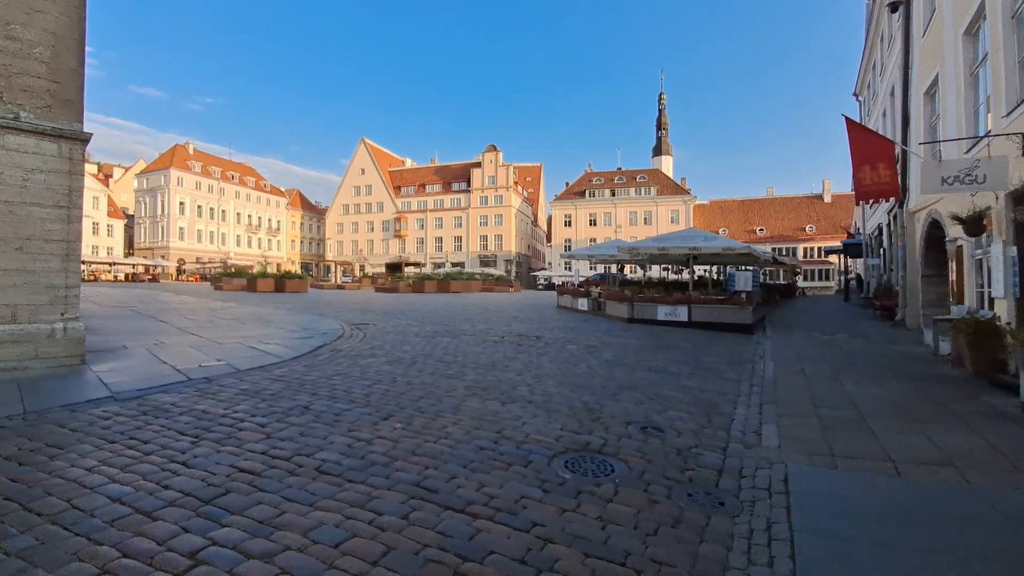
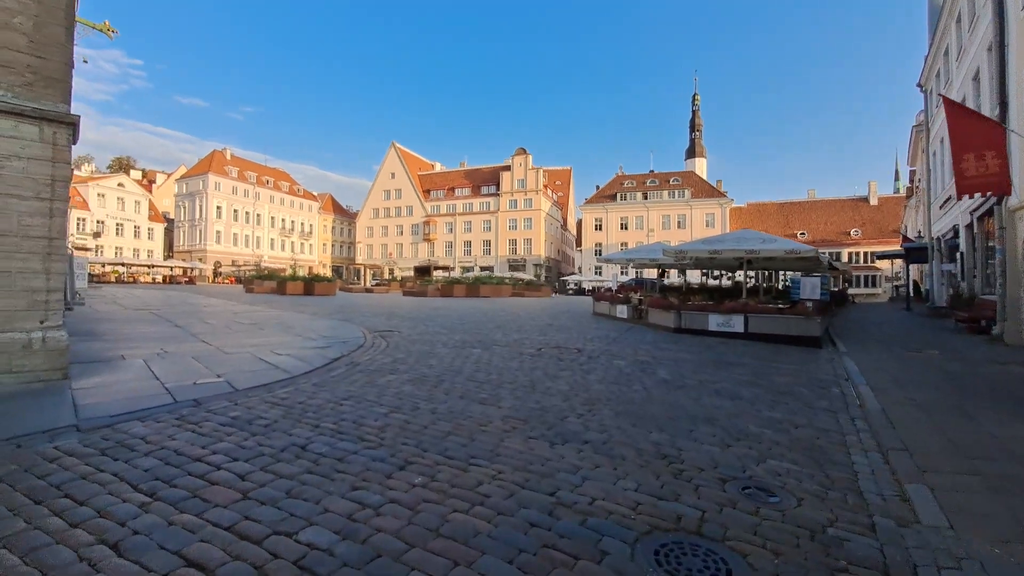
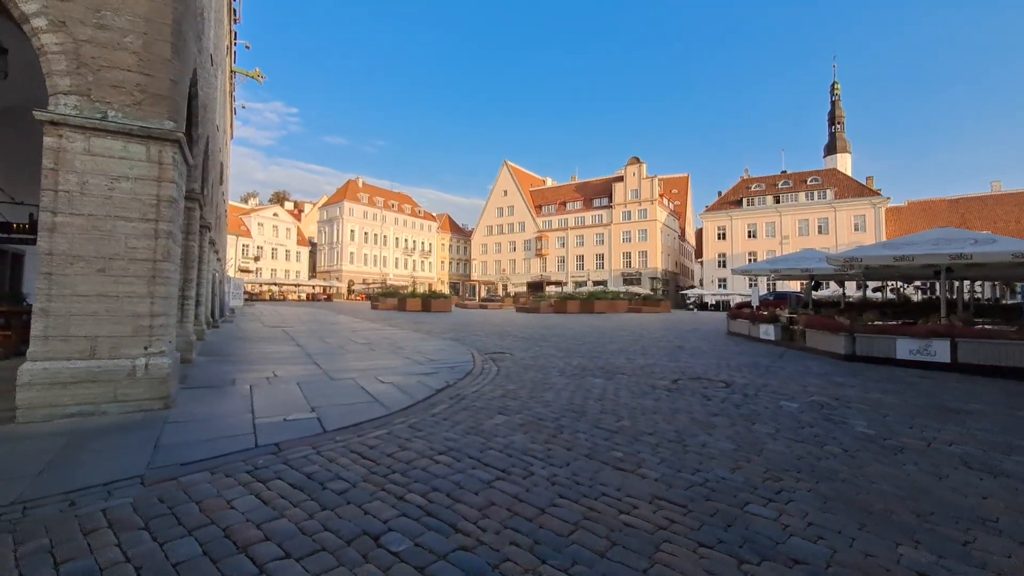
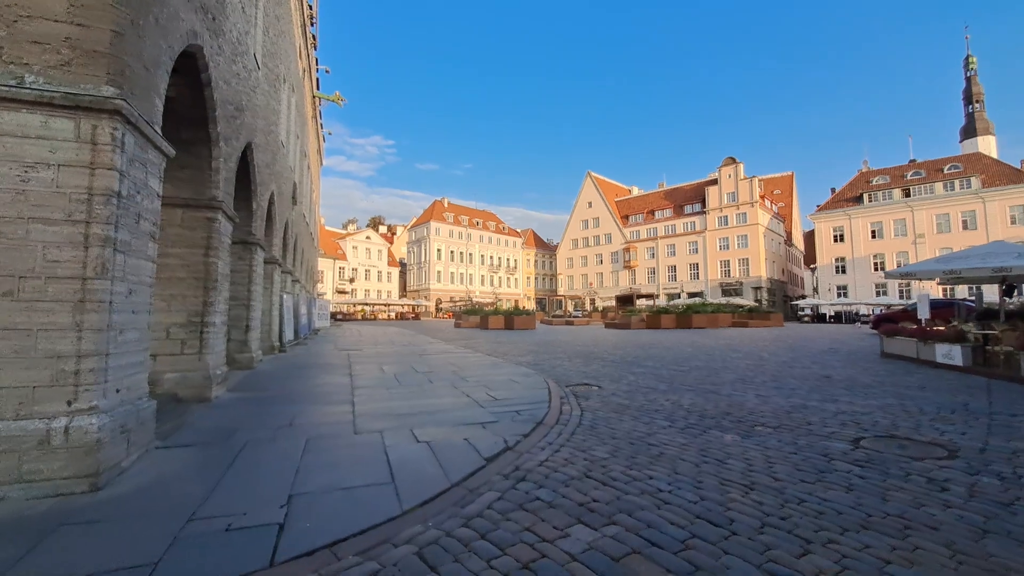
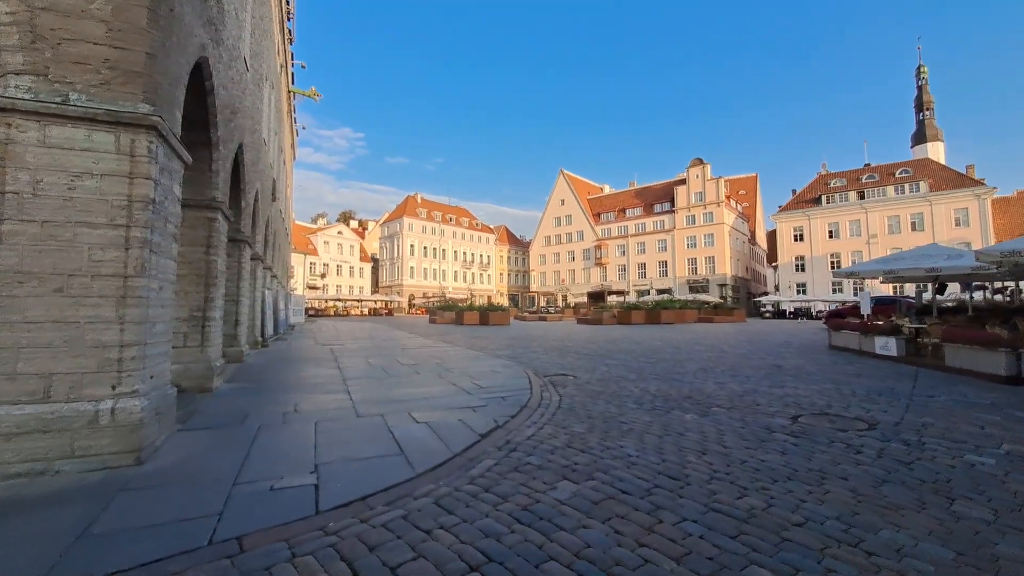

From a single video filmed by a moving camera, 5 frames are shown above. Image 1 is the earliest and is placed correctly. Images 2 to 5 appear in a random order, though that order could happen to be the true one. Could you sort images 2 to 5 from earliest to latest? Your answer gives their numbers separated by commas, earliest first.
2, 3, 5, 4
